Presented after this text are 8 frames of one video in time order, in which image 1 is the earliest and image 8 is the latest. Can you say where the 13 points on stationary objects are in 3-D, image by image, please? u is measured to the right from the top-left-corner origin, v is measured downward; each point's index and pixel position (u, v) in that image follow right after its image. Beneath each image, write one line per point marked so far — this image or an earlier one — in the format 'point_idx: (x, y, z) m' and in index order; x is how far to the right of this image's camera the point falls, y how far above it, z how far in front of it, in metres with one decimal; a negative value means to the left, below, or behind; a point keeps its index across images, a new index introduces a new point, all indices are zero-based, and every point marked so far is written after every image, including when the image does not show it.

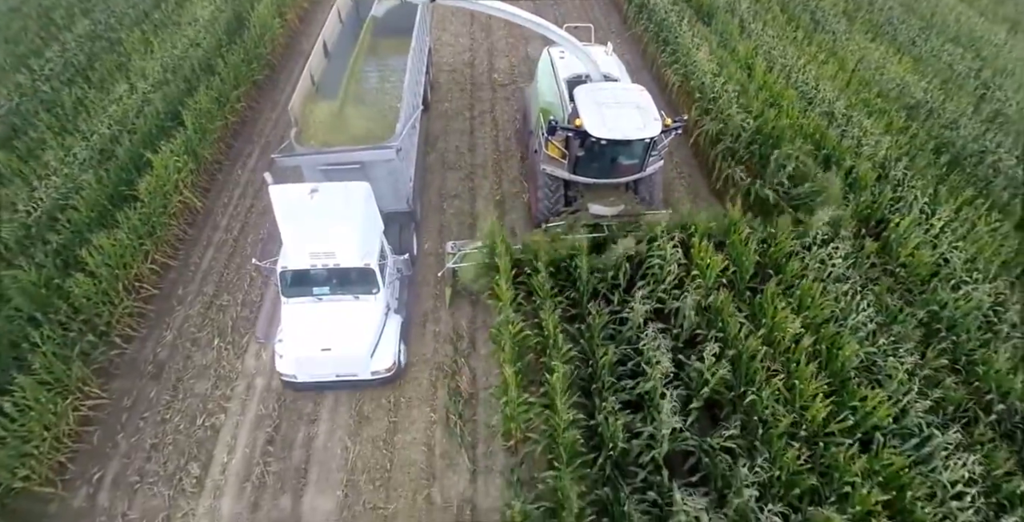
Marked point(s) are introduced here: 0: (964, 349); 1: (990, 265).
0: (+4.8, -1.0, +6.2) m
1: (+5.6, -0.1, +7.0) m
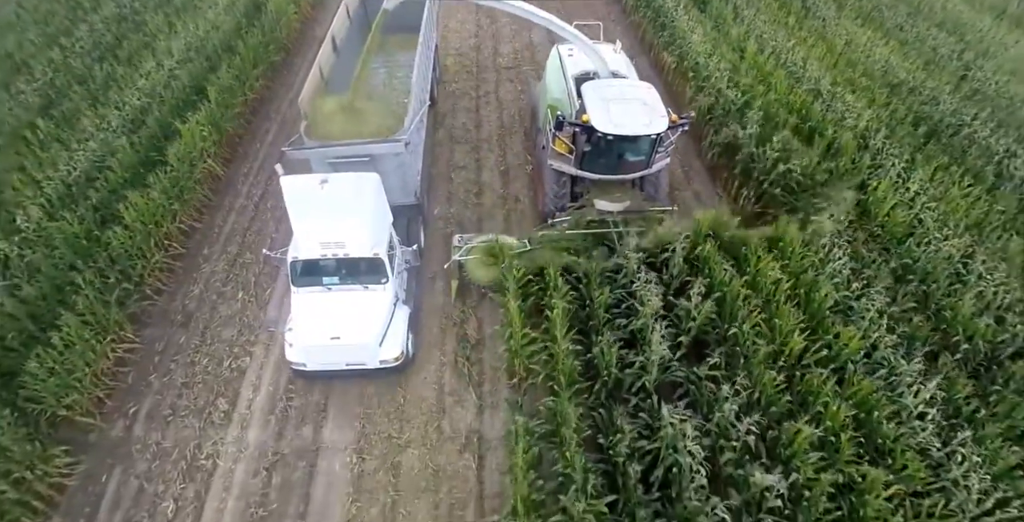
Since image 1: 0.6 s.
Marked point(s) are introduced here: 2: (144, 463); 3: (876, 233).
0: (+4.8, -0.4, +6.8) m
1: (+5.7, +0.4, +7.5) m
2: (-4.1, -2.2, +6.5) m
3: (+4.7, +0.3, +7.6) m
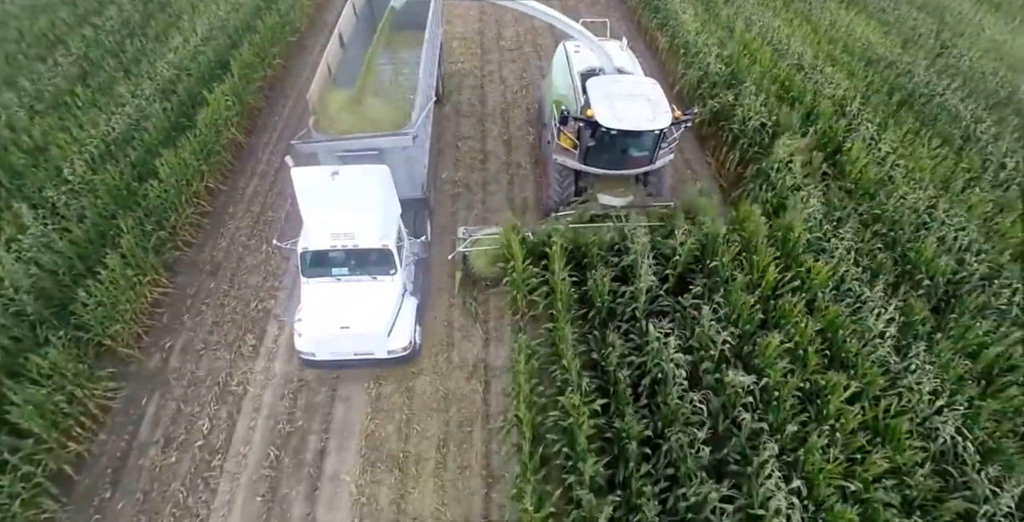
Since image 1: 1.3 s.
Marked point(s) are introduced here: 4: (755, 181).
0: (+4.9, +0.2, +7.4) m
1: (+5.7, +1.1, +8.2) m
2: (-4.0, -1.5, +7.2) m
3: (+4.7, +1.0, +8.3) m
4: (+3.5, +1.2, +8.7) m
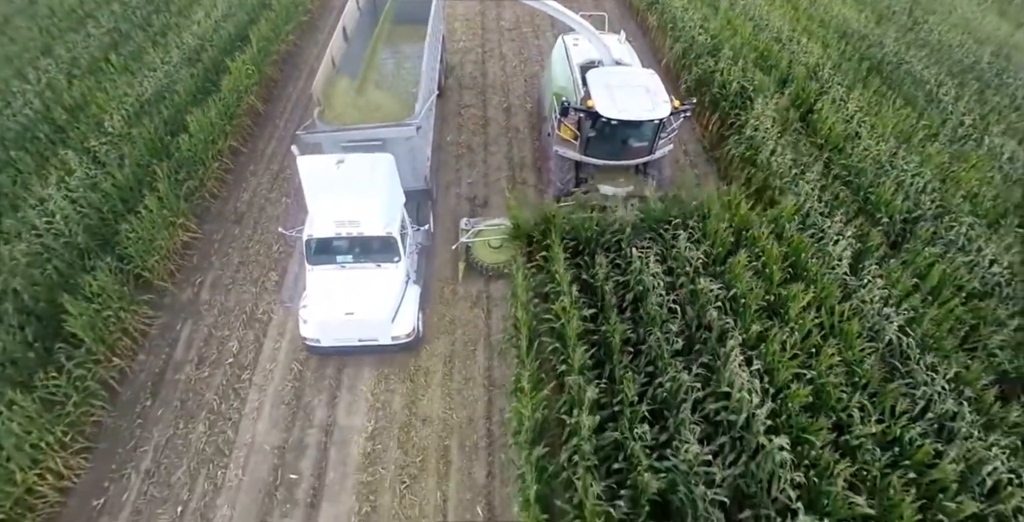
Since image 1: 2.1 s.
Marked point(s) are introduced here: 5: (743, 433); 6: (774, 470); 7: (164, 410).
0: (+4.9, +1.0, +8.2) m
1: (+5.7, +1.9, +9.0) m
2: (-4.0, -0.7, +8.0) m
3: (+4.7, +1.8, +9.0) m
4: (+3.5, +2.0, +9.4) m
5: (+2.1, -1.6, +5.5) m
6: (+2.3, -1.8, +5.1) m
7: (-4.1, -1.8, +7.0) m
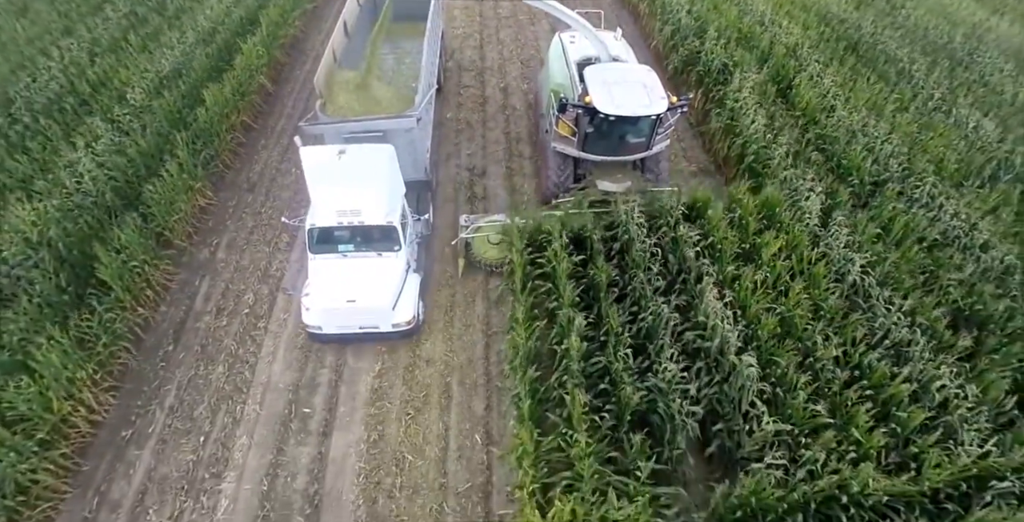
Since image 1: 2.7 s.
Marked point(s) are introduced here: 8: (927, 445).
0: (+4.8, +1.6, +8.8) m
1: (+5.6, +2.5, +9.6) m
2: (-4.1, -0.2, +8.5) m
3: (+4.6, +2.3, +9.6) m
4: (+3.4, +2.6, +10.0) m
5: (+2.1, -1.0, +6.1) m
6: (+2.2, -1.2, +5.7) m
7: (-4.2, -1.2, +7.6) m
8: (+3.7, -1.7, +5.3) m
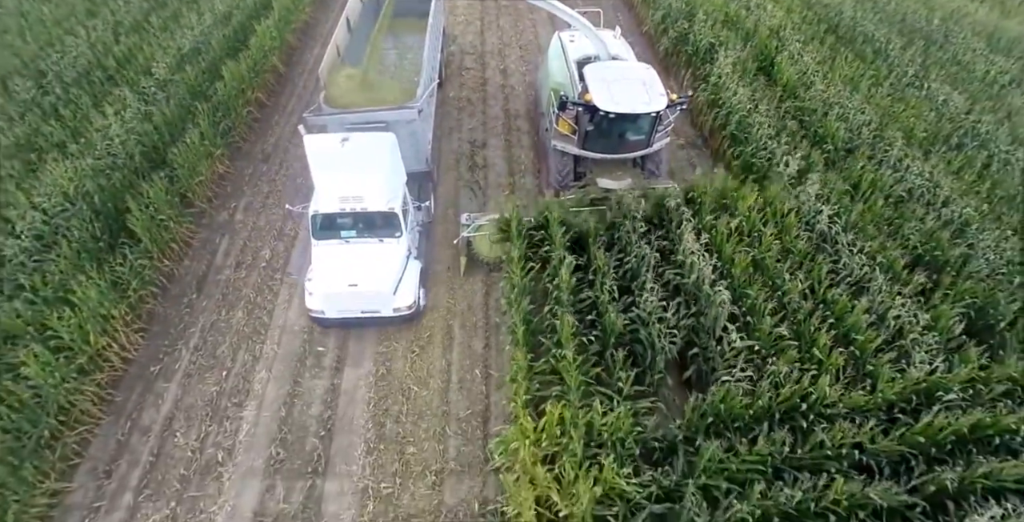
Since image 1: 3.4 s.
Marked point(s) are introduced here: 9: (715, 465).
0: (+4.8, +2.2, +9.4) m
1: (+5.6, +3.1, +10.2) m
2: (-4.1, +0.4, +9.2) m
3: (+4.6, +2.9, +10.2) m
4: (+3.4, +3.2, +10.7) m
5: (+2.0, -0.4, +6.7) m
6: (+2.2, -0.6, +6.3) m
7: (-4.2, -0.6, +8.2) m
8: (+3.7, -1.0, +5.9) m
9: (+1.9, -1.9, +5.5) m
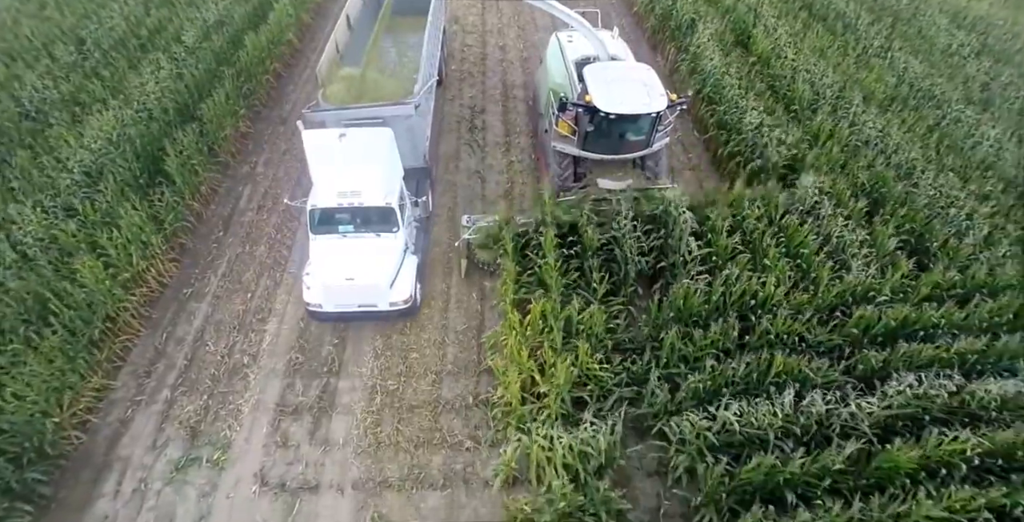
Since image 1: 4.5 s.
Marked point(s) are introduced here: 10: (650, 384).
0: (+4.7, +3.1, +10.3) m
1: (+5.5, +3.9, +11.1) m
2: (-4.2, +1.4, +10.1) m
3: (+4.5, +3.8, +11.2) m
4: (+3.4, +4.0, +11.6) m
5: (+1.9, +0.6, +7.6) m
6: (+2.1, +0.3, +7.2) m
7: (-4.3, +0.4, +9.2) m
8: (+3.6, -0.1, +6.8) m
9: (+1.7, -0.9, +6.3) m
10: (+1.4, -1.3, +6.2) m
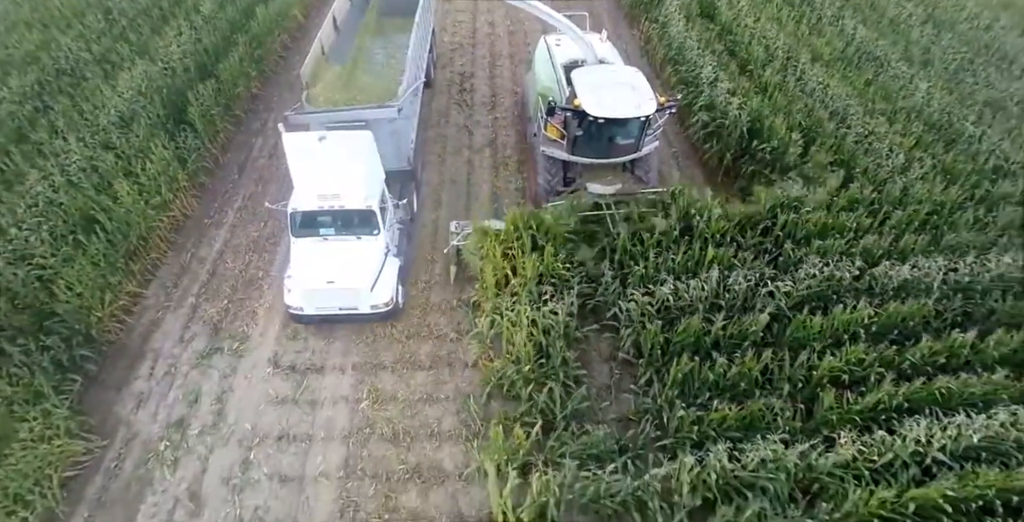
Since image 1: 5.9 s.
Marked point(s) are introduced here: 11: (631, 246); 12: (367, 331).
0: (+4.4, +4.2, +11.4) m
1: (+5.2, +5.0, +12.3) m
2: (-4.5, +2.4, +11.3) m
3: (+4.2, +4.8, +12.3) m
4: (+3.1, +5.1, +12.7) m
5: (+1.6, +1.6, +8.7) m
6: (+1.8, +1.4, +8.3) m
7: (-4.6, +1.4, +10.3) m
8: (+3.3, +1.0, +7.9) m
9: (+1.4, +0.2, +7.5) m
10: (+1.1, -0.2, +7.3) m
11: (+1.5, +0.2, +7.5) m
12: (-2.0, -0.9, +8.0) m
